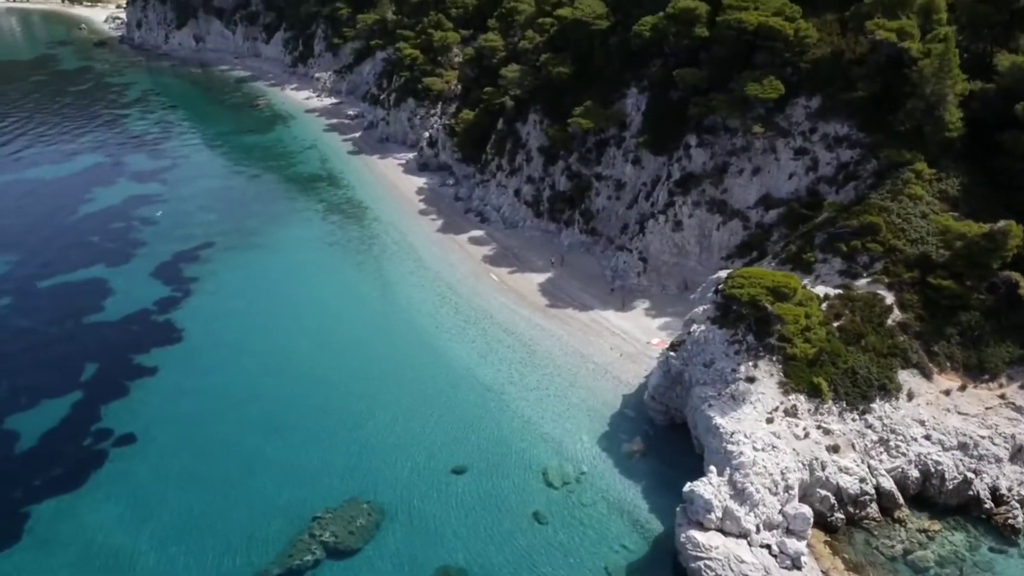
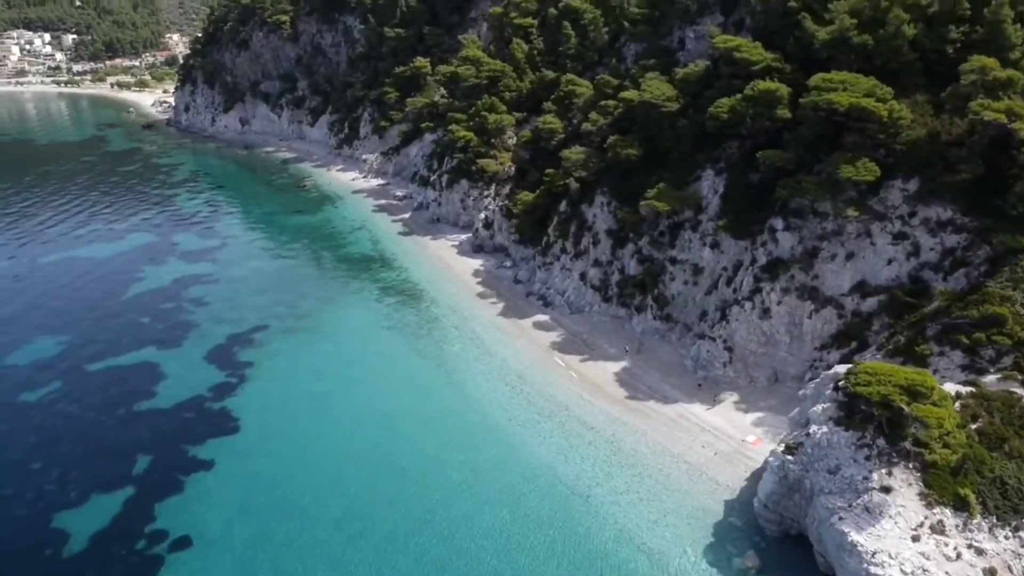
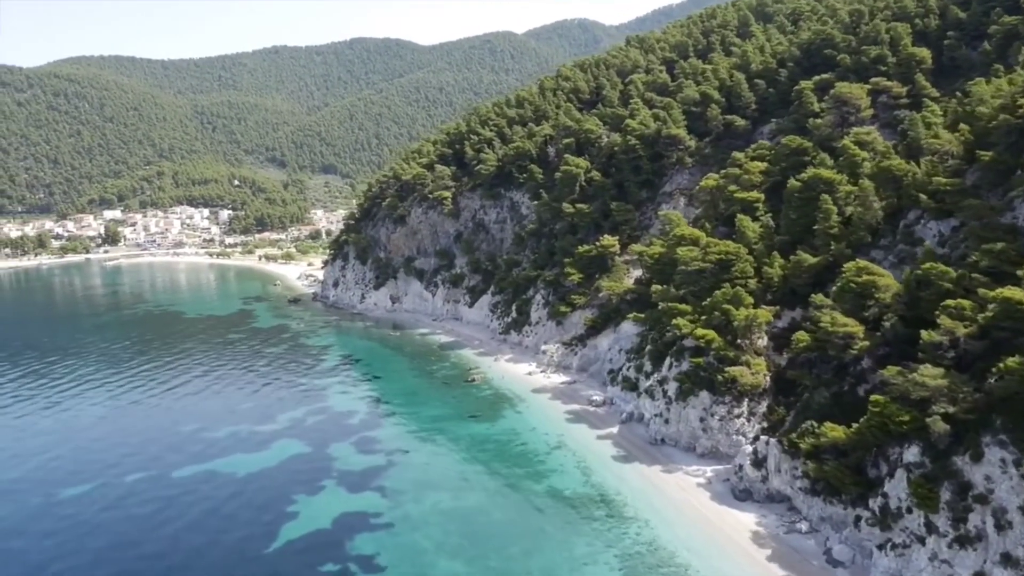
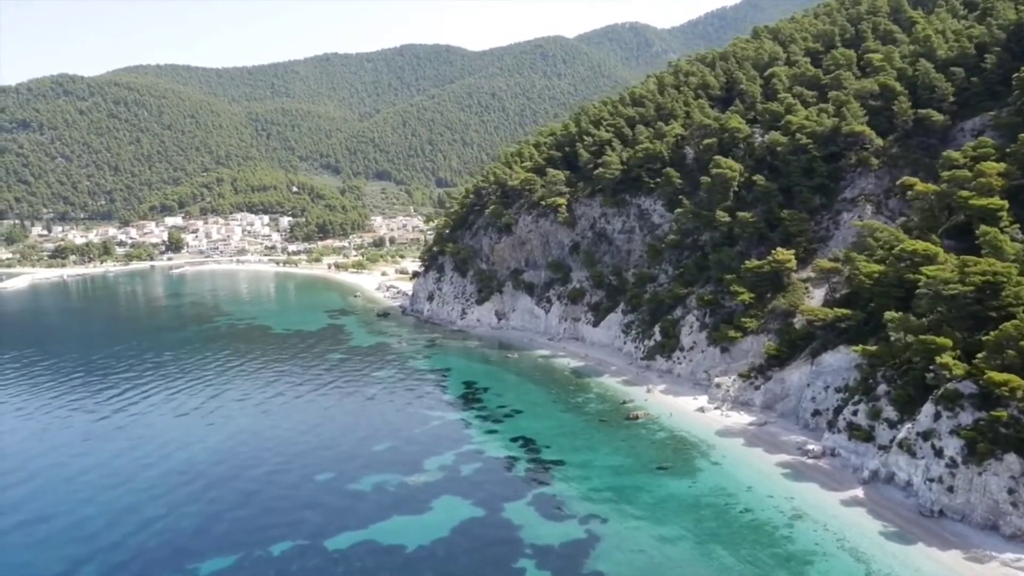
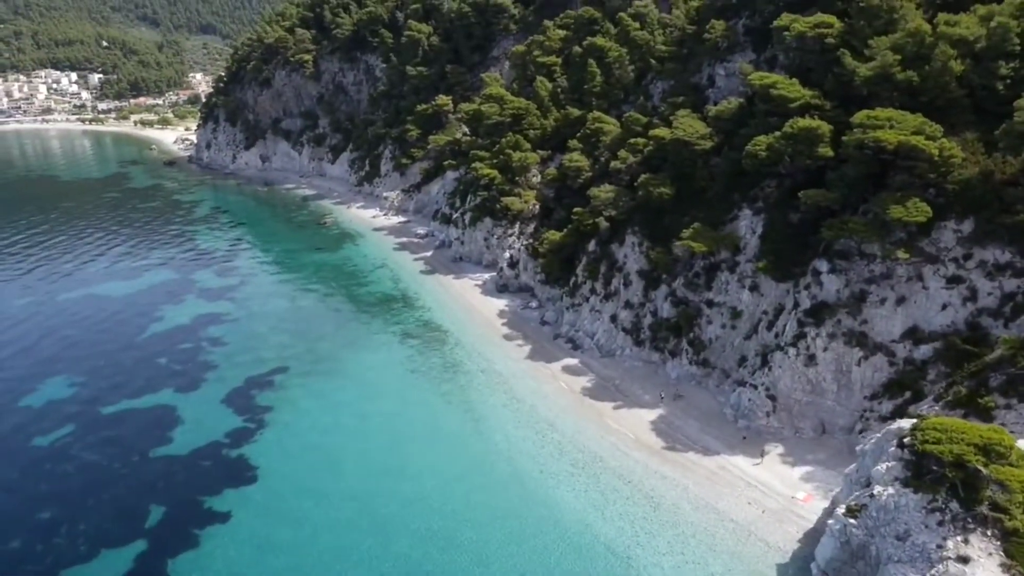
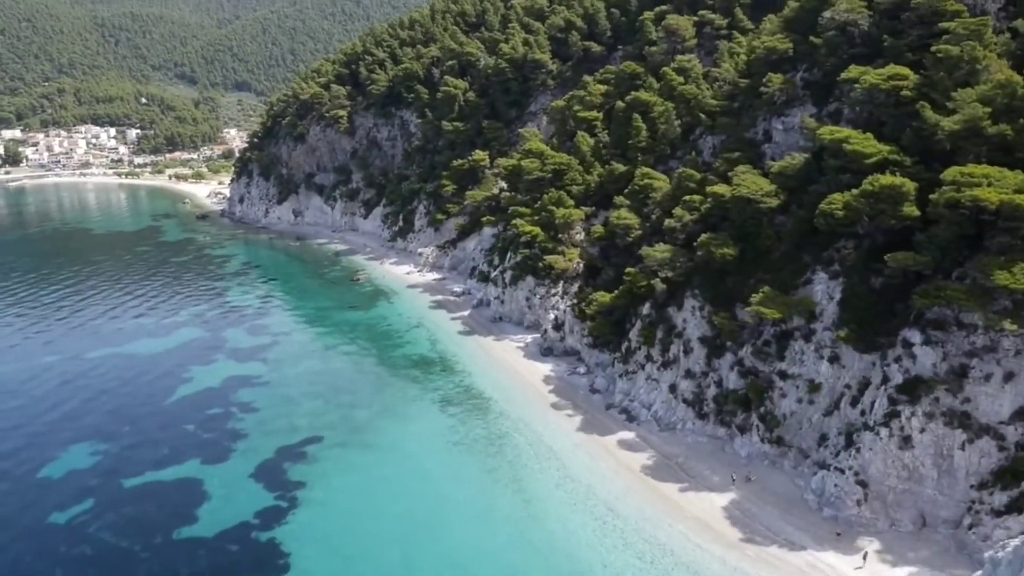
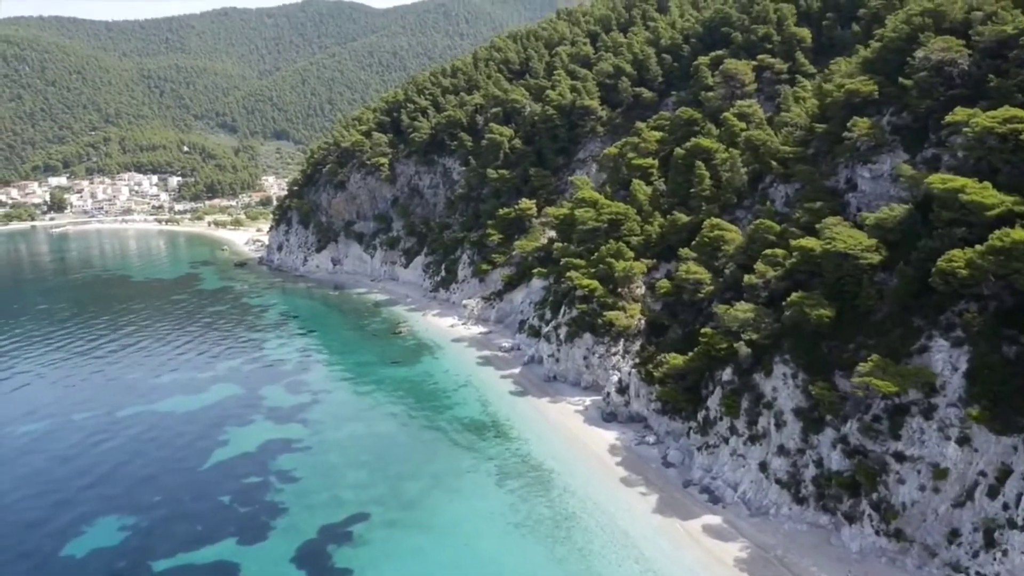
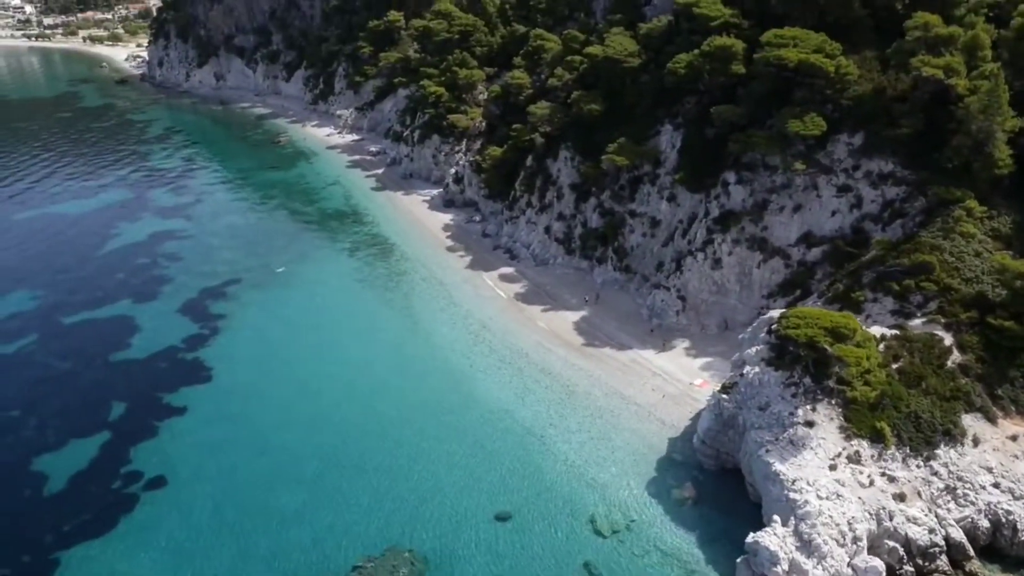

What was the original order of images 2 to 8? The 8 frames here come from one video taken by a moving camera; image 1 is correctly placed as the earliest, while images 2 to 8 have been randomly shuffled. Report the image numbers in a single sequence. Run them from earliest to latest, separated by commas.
8, 2, 5, 6, 7, 3, 4
